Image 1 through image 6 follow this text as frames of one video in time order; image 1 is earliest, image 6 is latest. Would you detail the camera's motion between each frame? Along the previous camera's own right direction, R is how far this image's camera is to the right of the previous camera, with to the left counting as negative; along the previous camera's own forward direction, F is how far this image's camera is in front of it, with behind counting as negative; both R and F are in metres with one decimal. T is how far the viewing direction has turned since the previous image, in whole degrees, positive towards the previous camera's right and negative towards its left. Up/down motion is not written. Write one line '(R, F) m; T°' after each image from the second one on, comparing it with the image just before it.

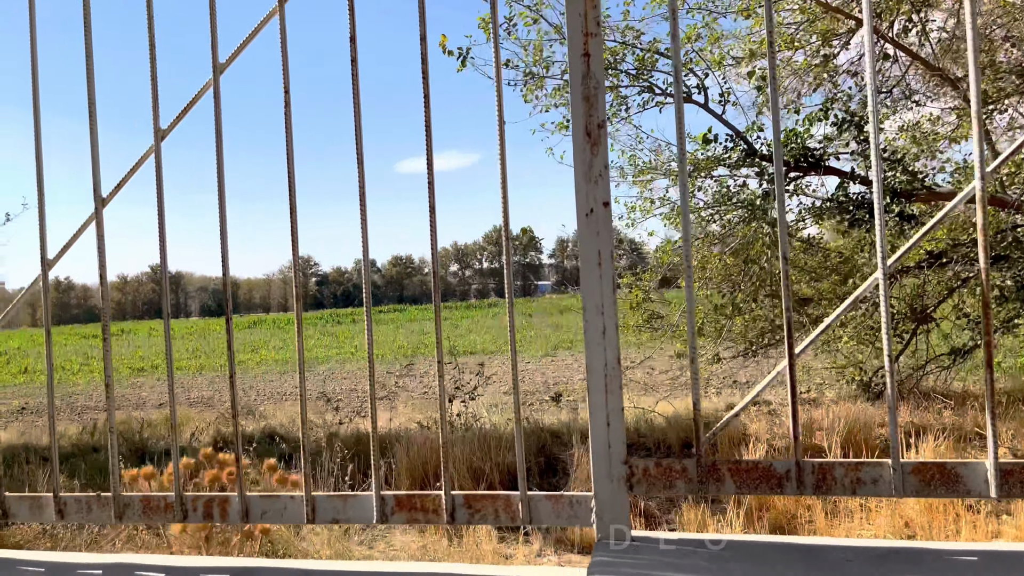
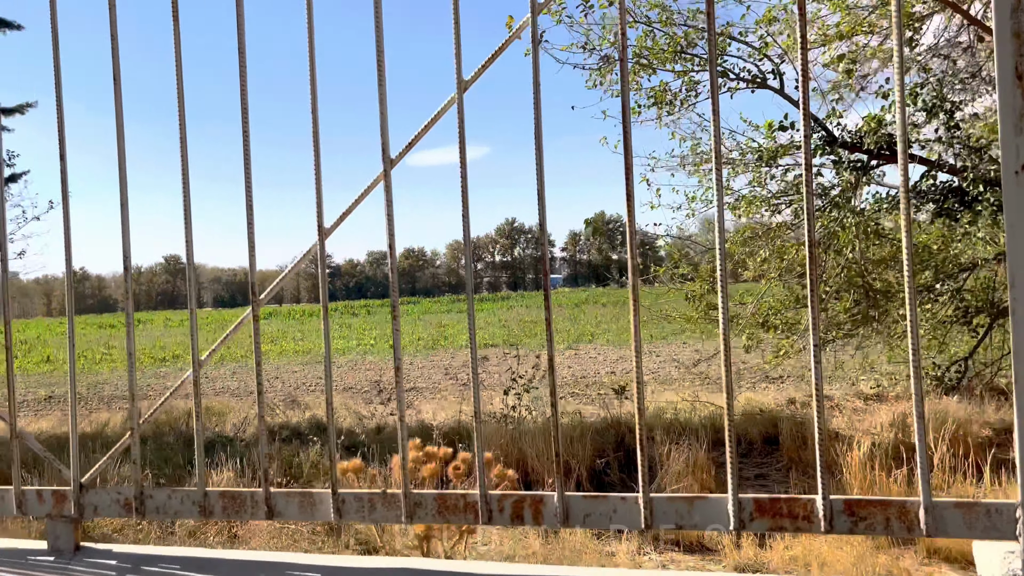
(-0.5, +0.1) m; -1°
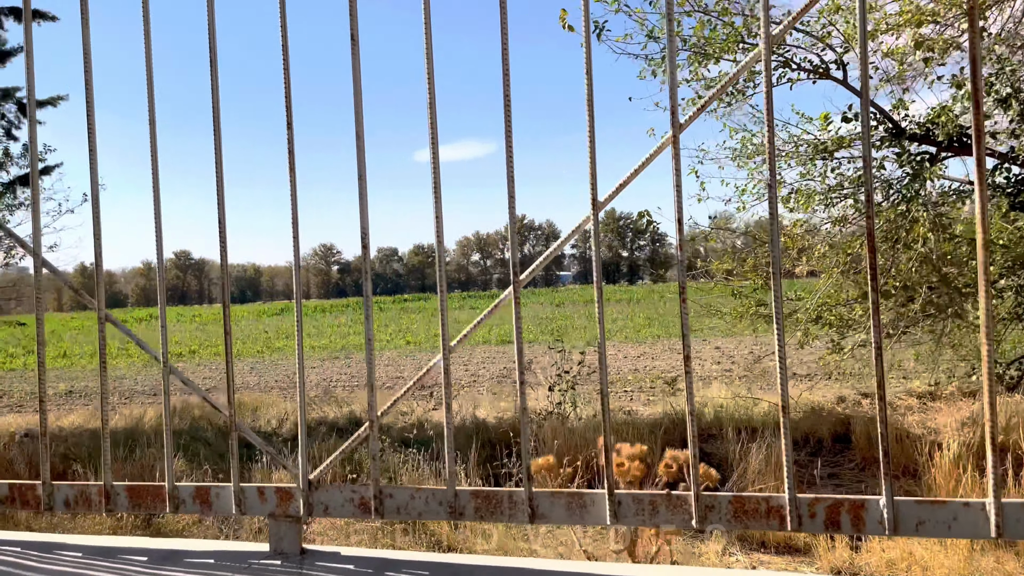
(-0.4, +0.1) m; -1°
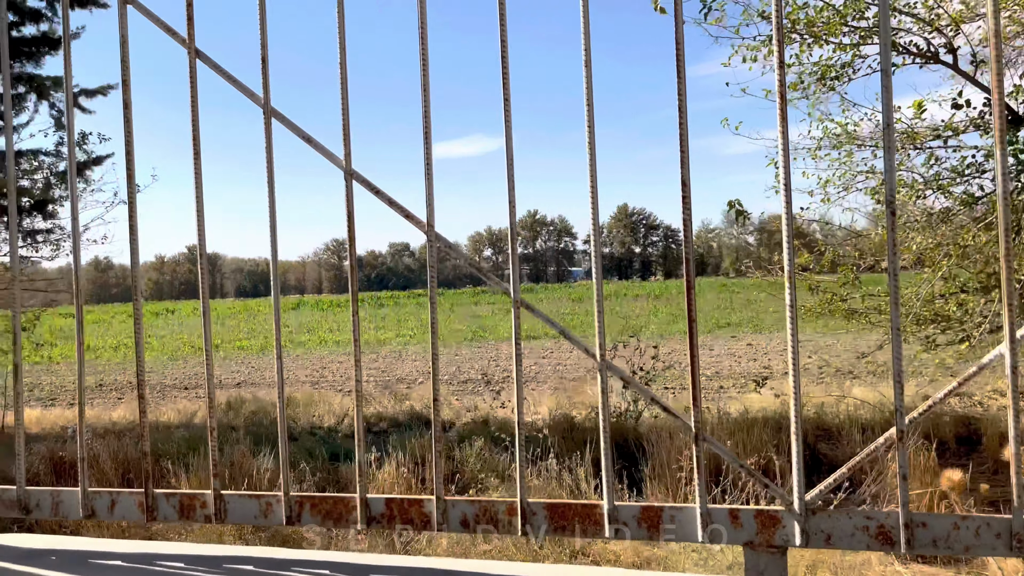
(-0.6, +0.2) m; -1°
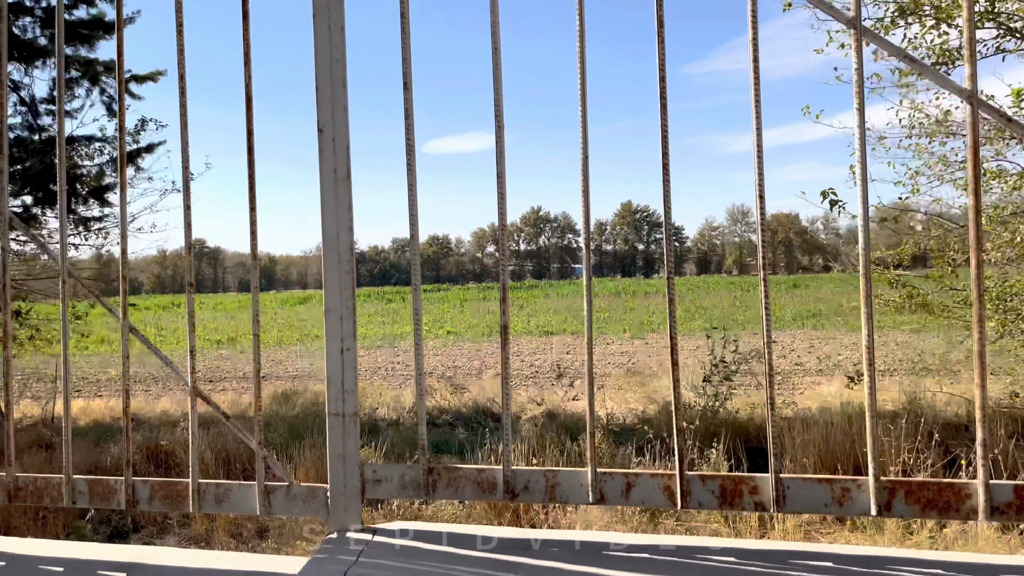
(-0.8, +0.2) m; -1°
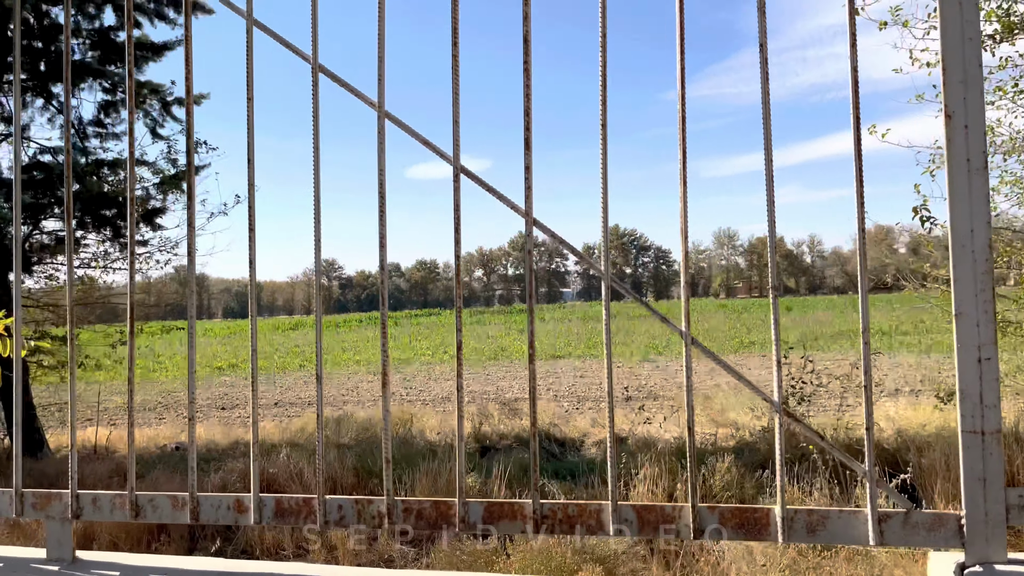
(-0.8, +0.1) m; 0°
